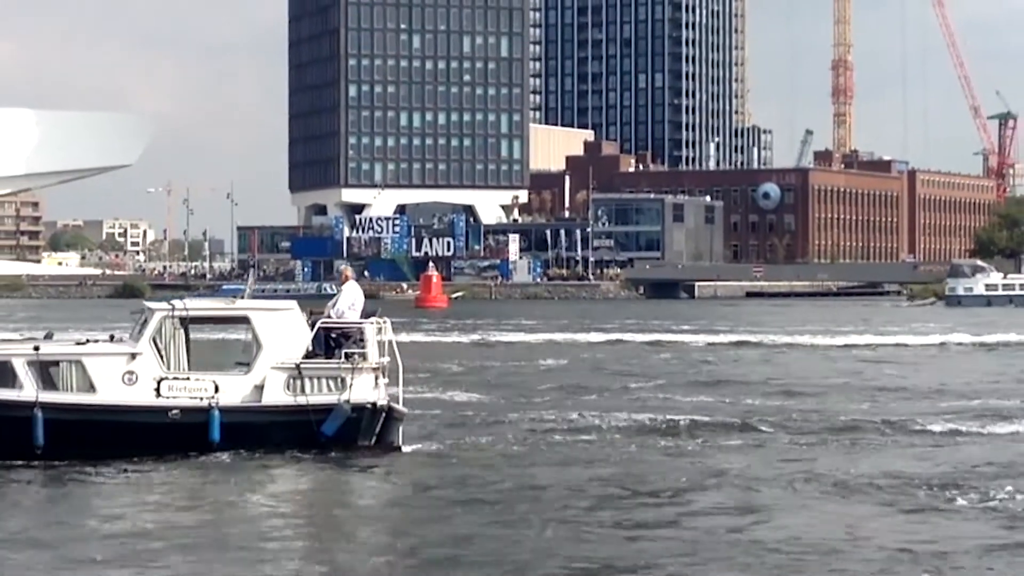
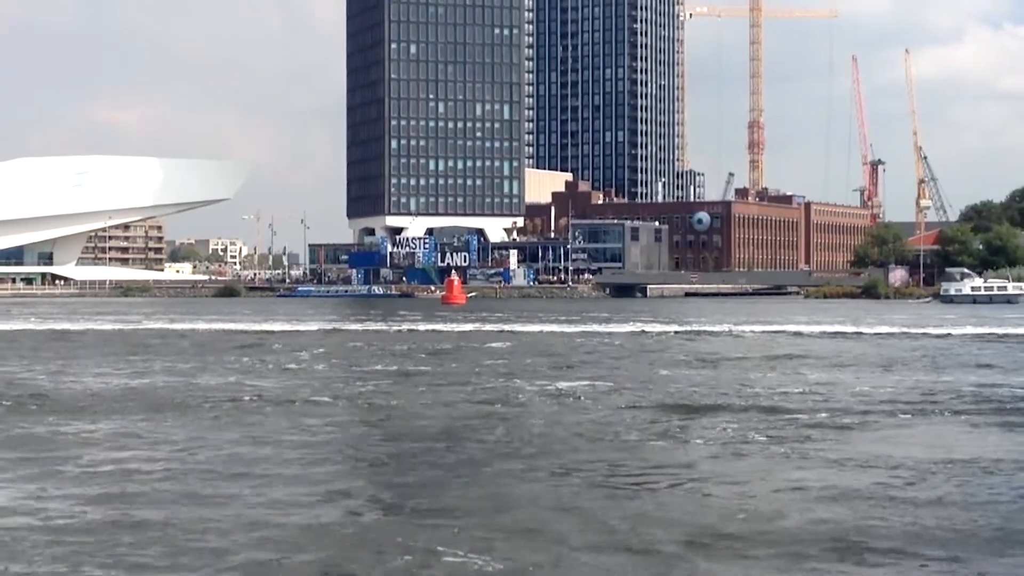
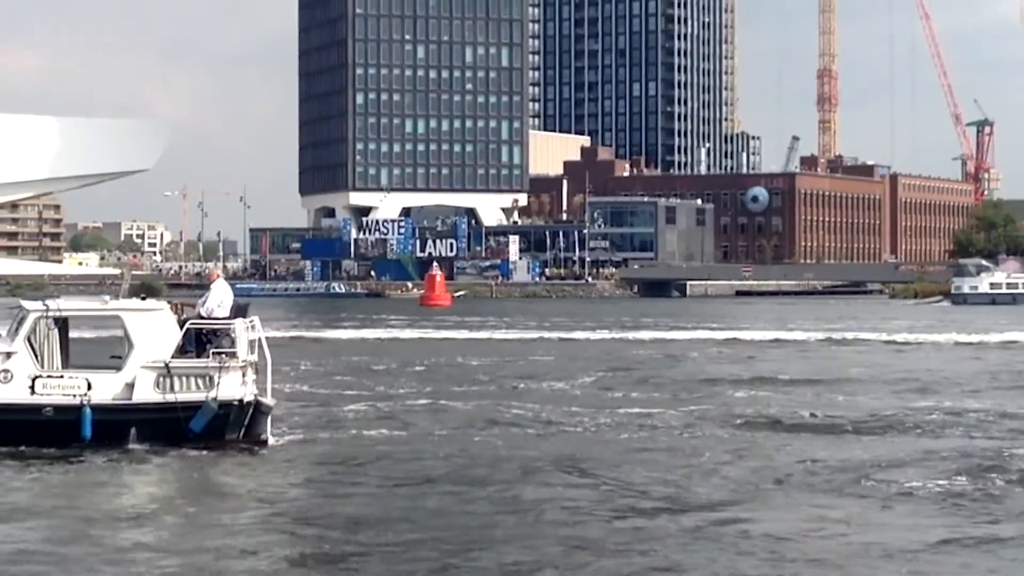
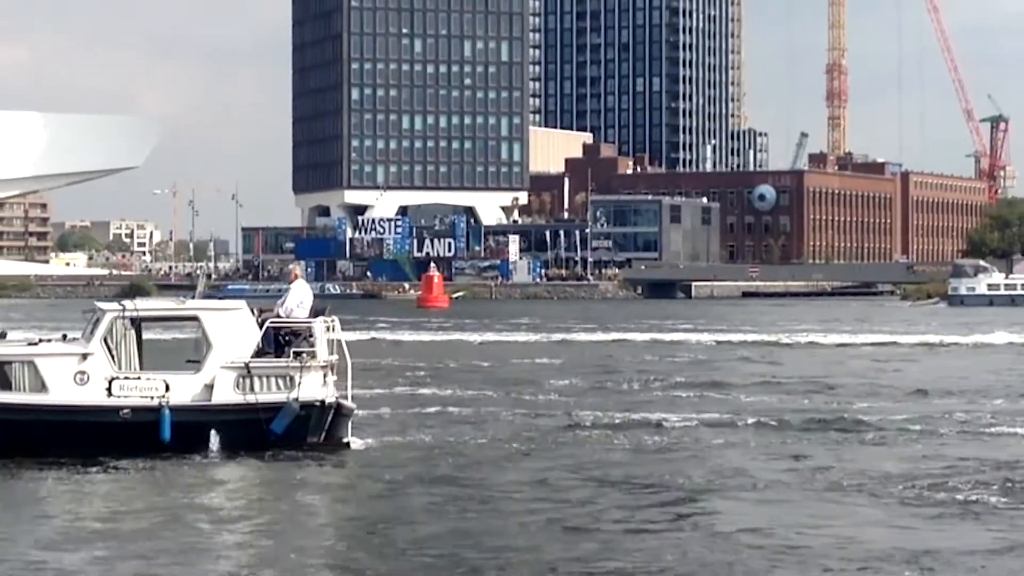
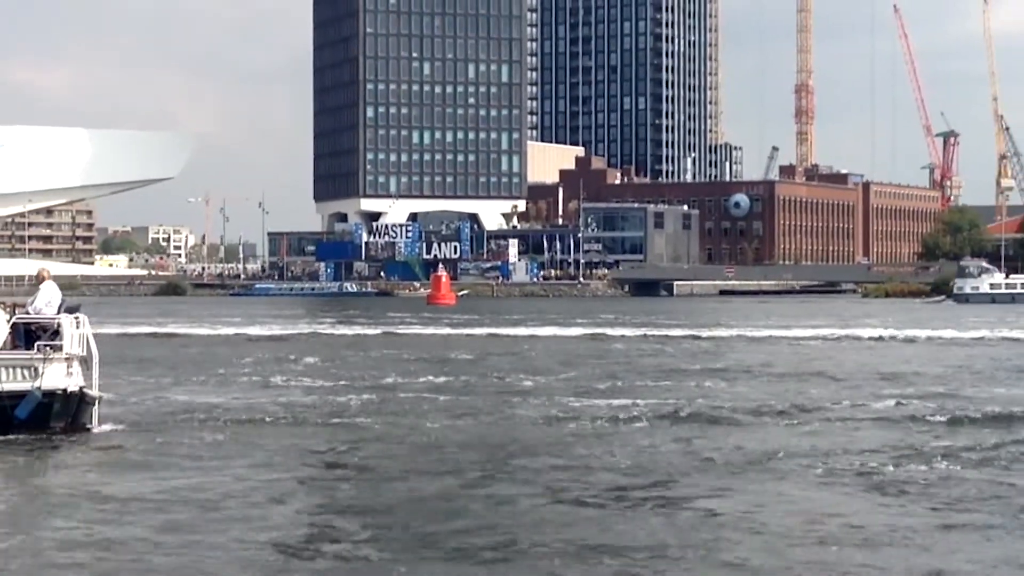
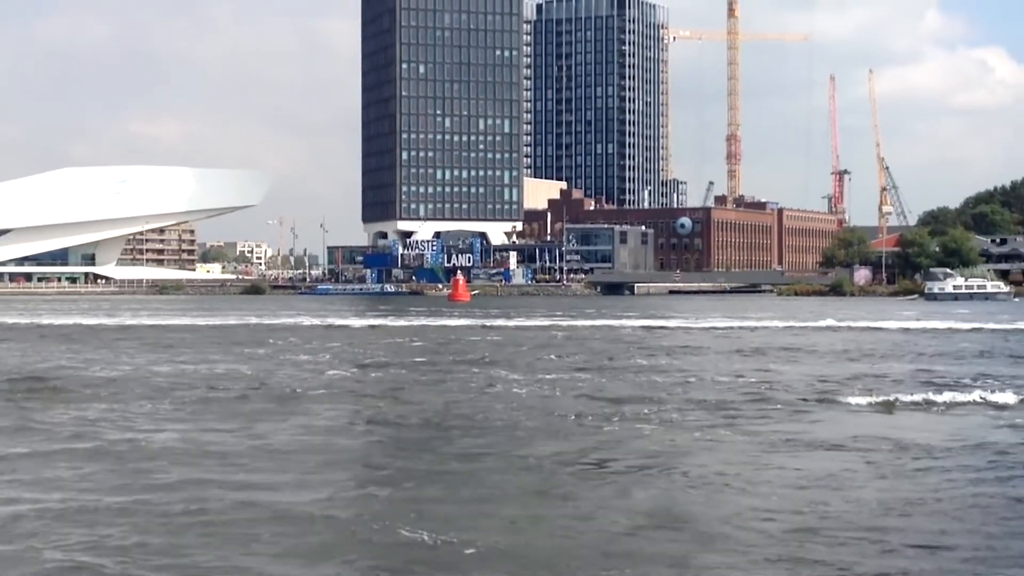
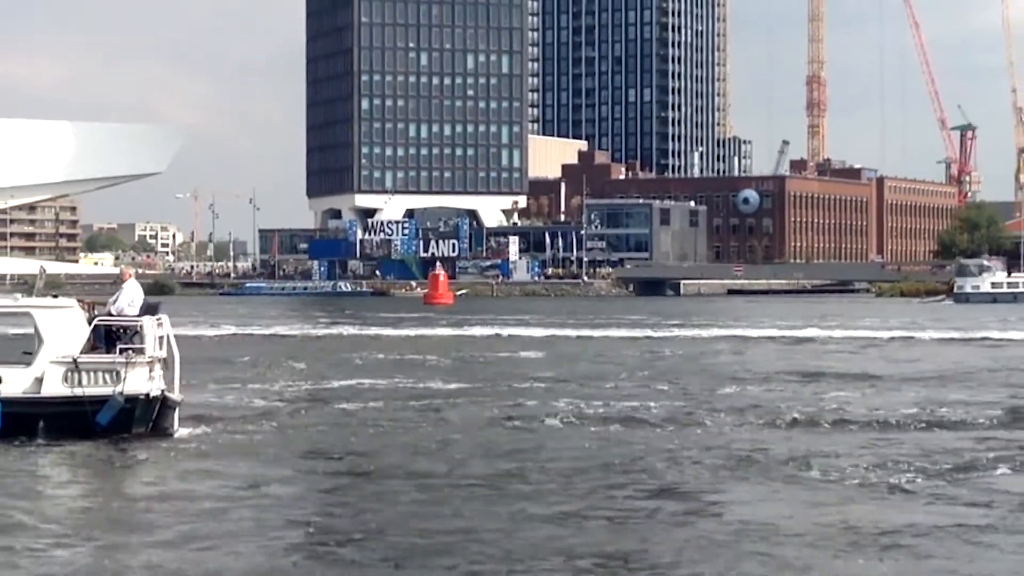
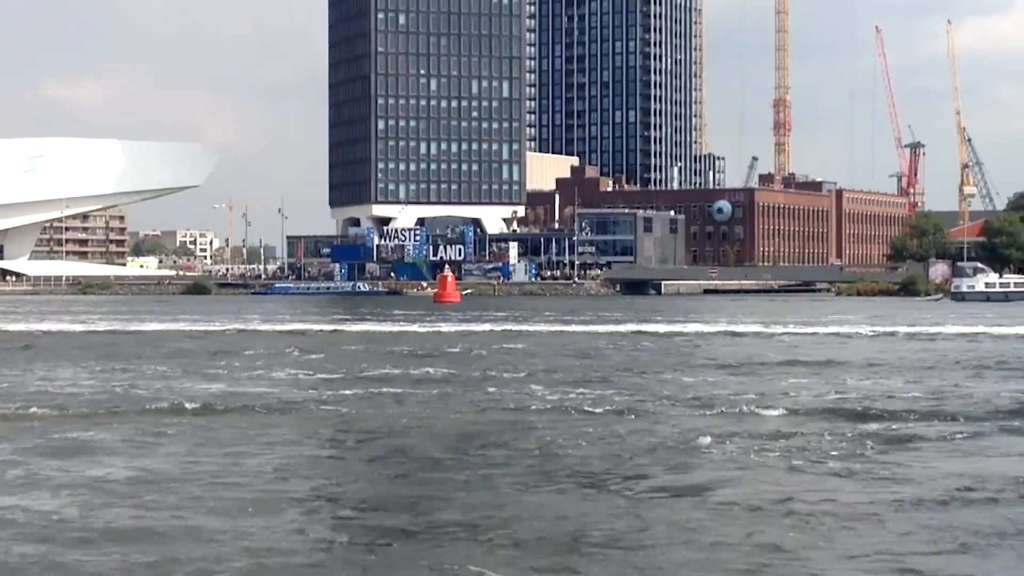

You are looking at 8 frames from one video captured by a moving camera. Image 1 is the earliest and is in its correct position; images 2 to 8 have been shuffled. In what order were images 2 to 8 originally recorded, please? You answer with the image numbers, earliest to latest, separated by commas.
4, 3, 7, 5, 8, 2, 6
